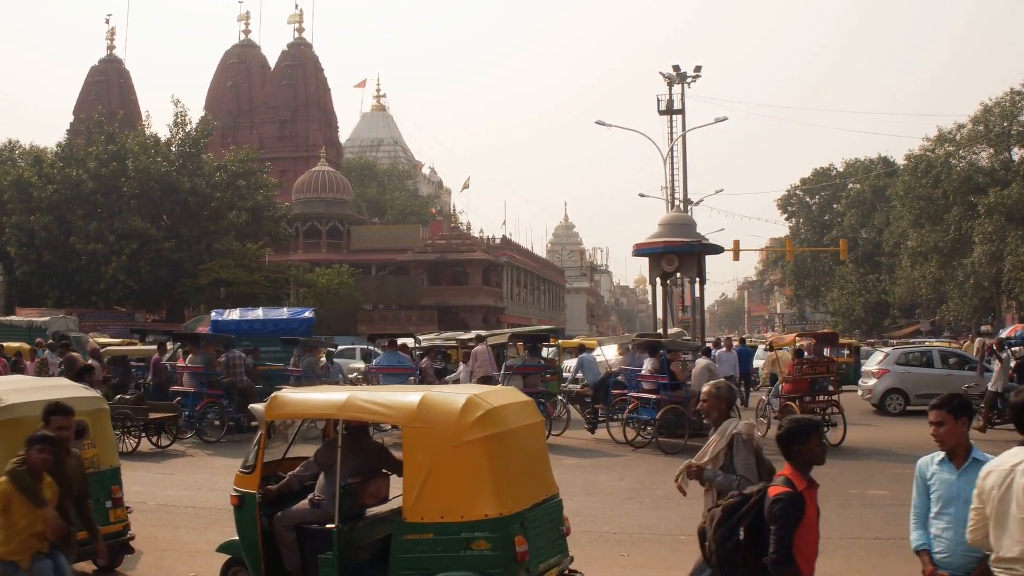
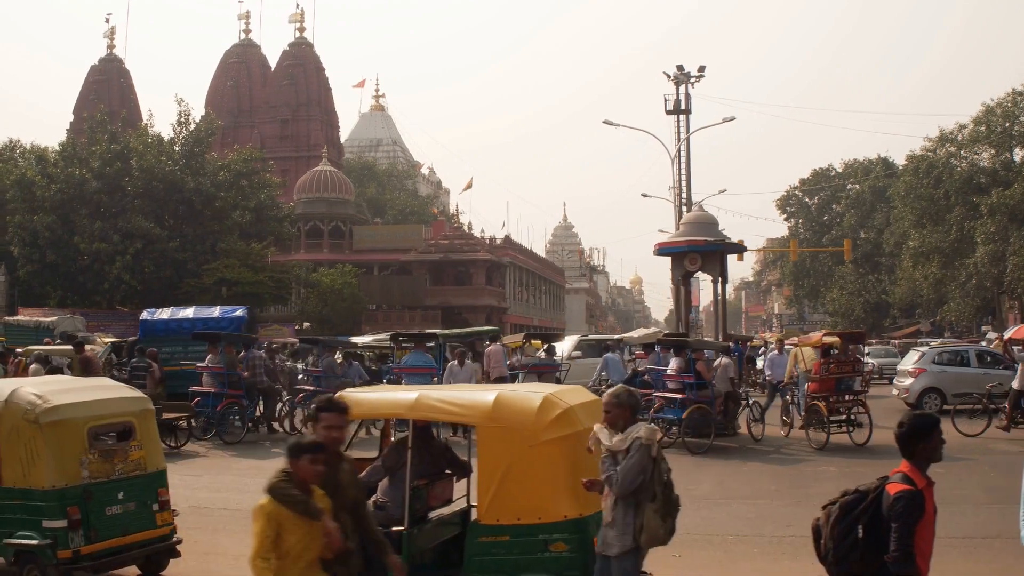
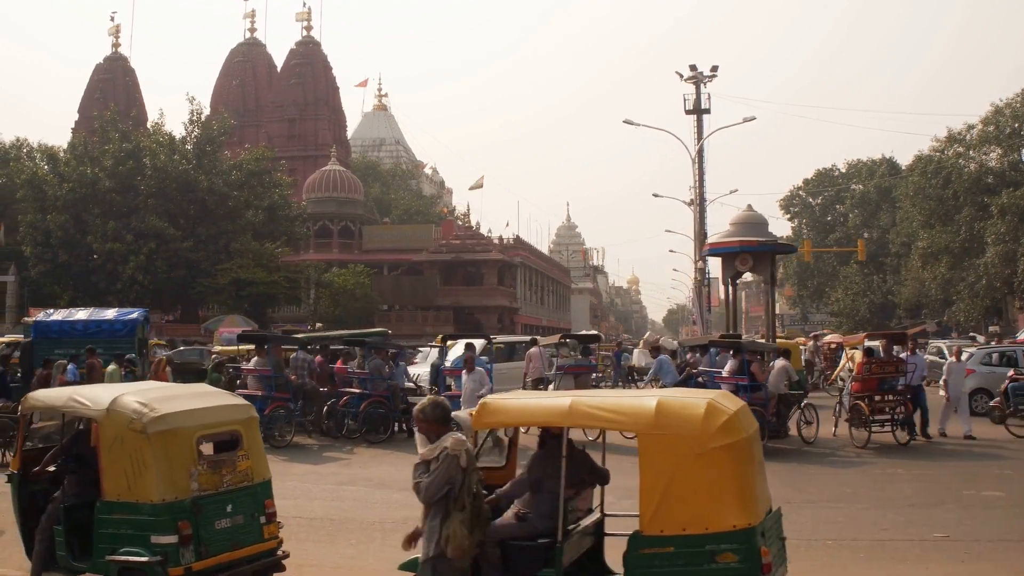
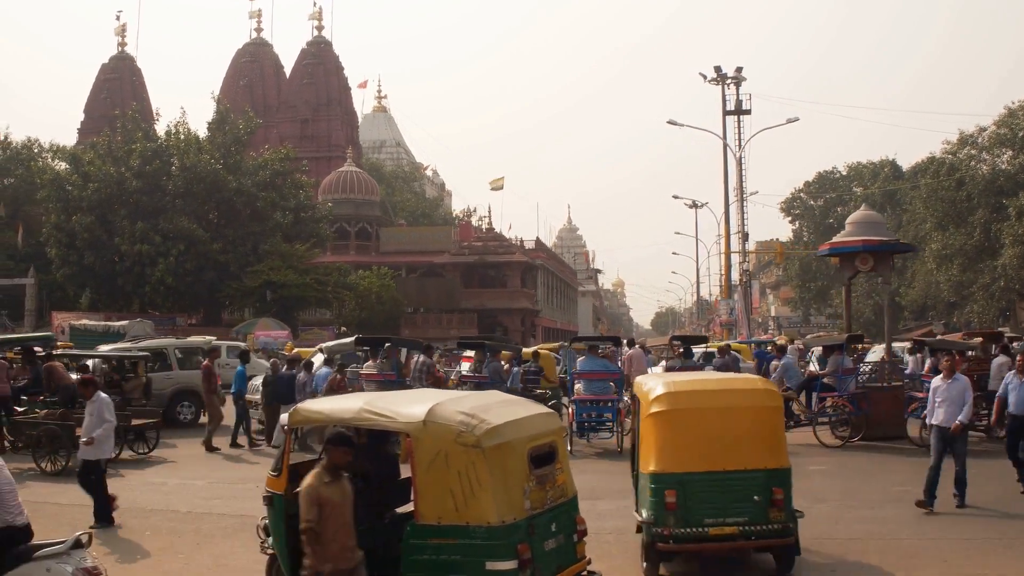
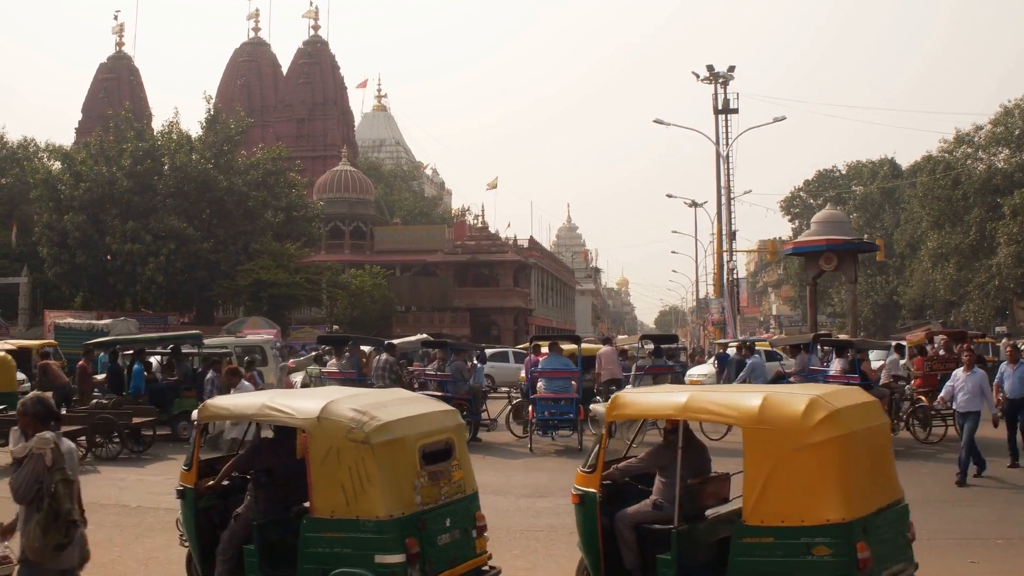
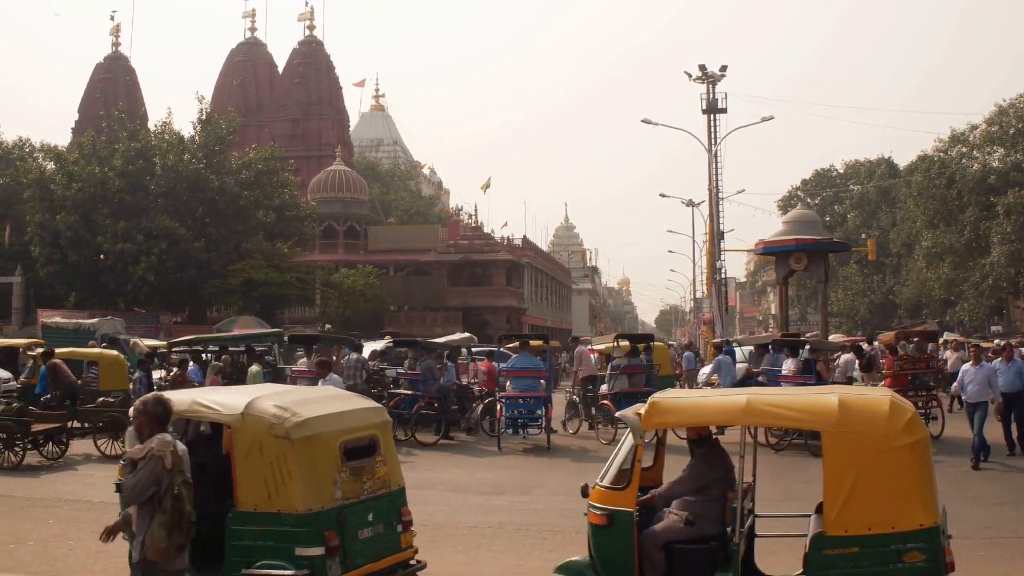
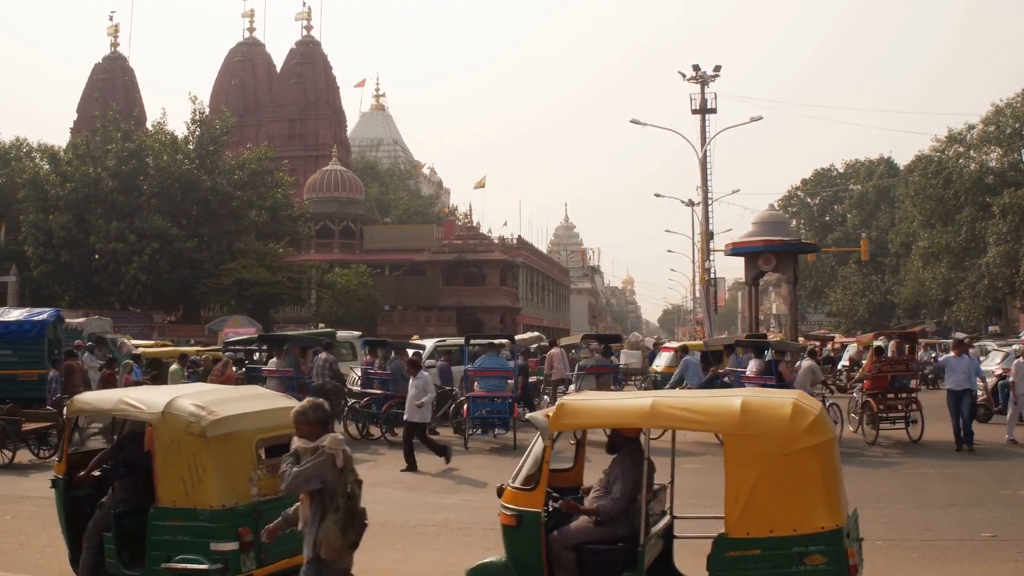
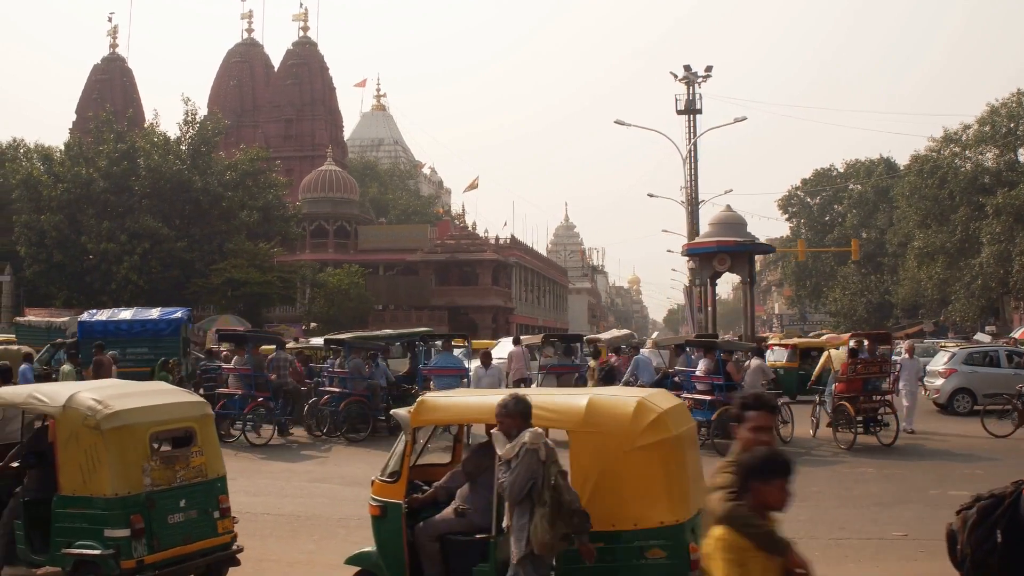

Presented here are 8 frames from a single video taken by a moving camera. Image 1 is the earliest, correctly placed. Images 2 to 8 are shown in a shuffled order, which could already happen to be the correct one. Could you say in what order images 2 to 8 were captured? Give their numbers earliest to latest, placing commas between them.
2, 8, 3, 7, 6, 5, 4
